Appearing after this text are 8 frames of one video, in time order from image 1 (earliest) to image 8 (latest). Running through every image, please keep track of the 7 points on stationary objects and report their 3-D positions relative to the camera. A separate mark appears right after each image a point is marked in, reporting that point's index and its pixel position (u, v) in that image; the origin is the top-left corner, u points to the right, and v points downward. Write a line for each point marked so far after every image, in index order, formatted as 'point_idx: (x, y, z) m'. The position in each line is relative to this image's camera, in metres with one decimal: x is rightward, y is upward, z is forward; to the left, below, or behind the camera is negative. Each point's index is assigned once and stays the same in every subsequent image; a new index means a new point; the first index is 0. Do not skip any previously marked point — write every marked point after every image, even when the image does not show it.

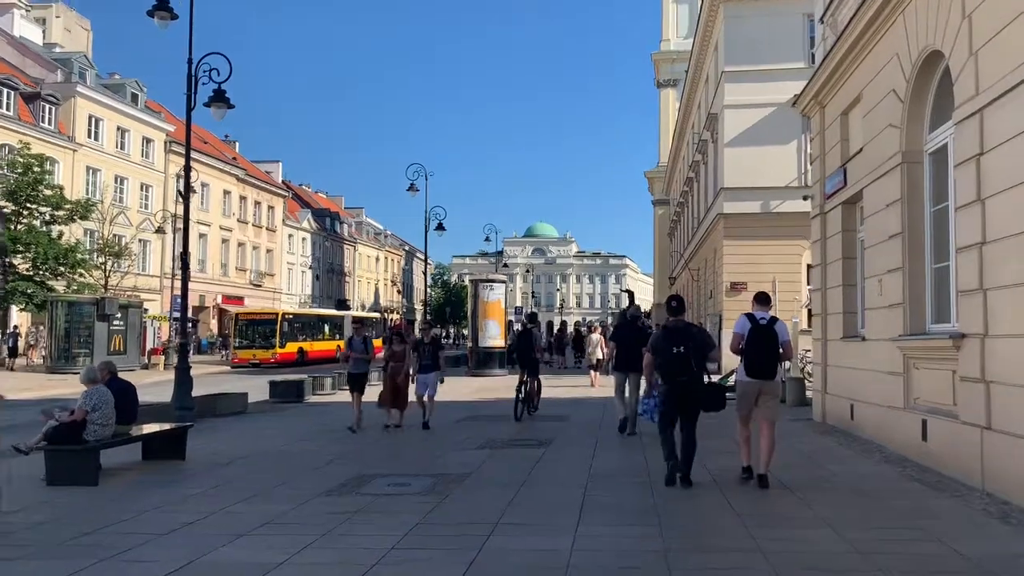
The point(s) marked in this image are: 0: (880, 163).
0: (+4.8, +1.6, +11.3) m
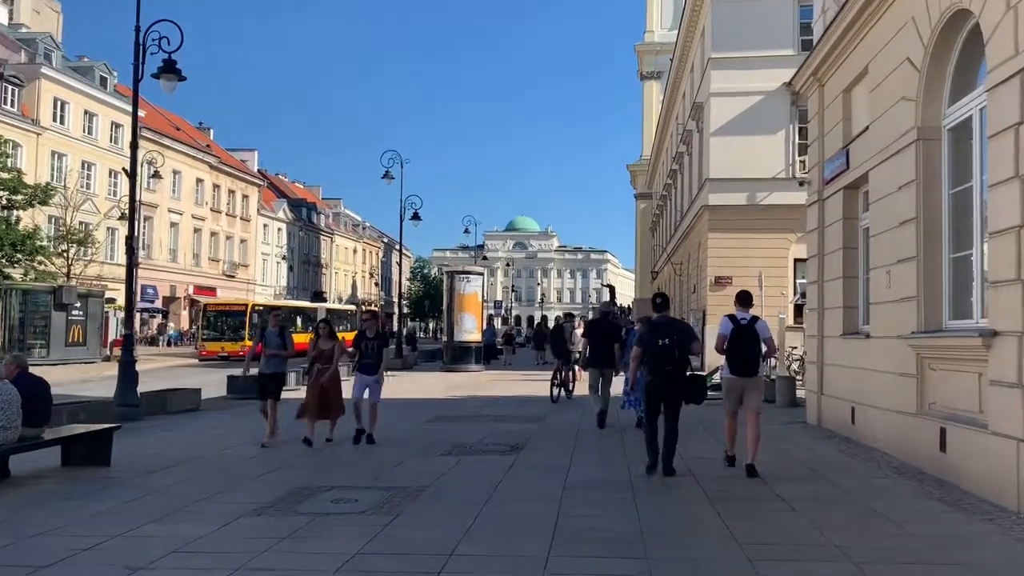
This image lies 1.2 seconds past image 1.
0: (+4.5, +1.7, +10.2) m
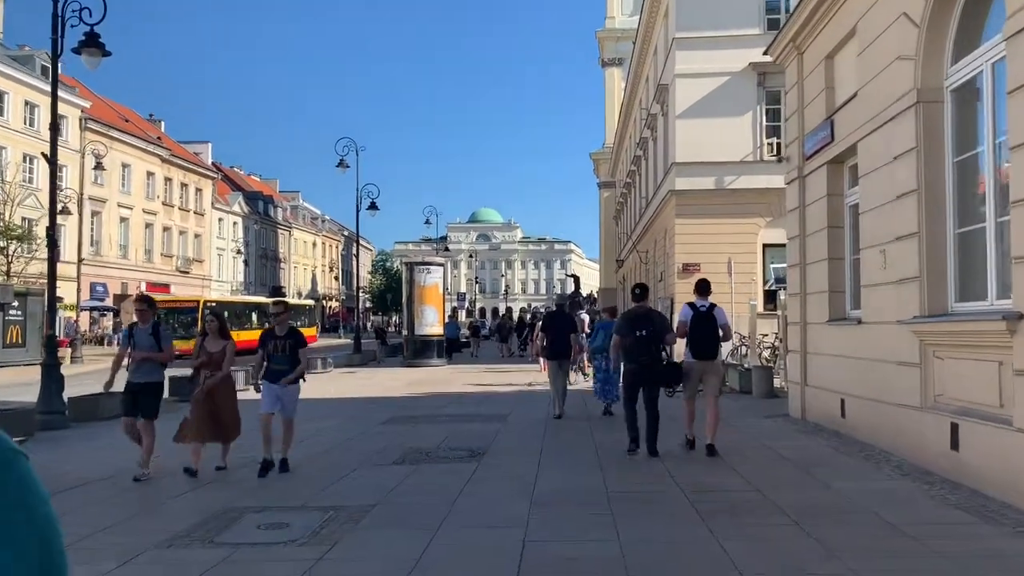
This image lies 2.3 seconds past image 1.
0: (+4.0, +1.9, +9.2) m
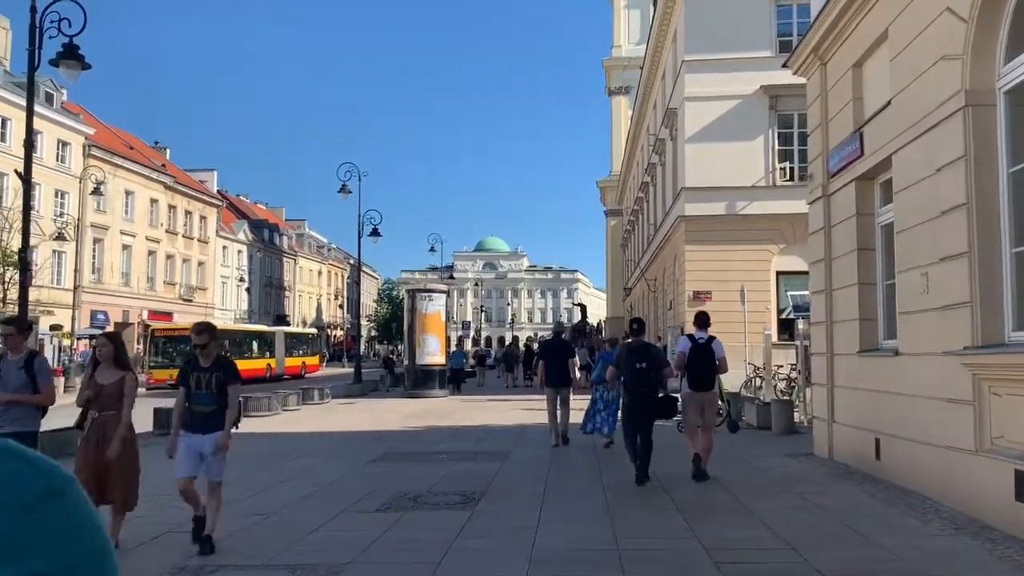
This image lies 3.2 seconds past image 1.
0: (+4.0, +1.7, +8.3) m
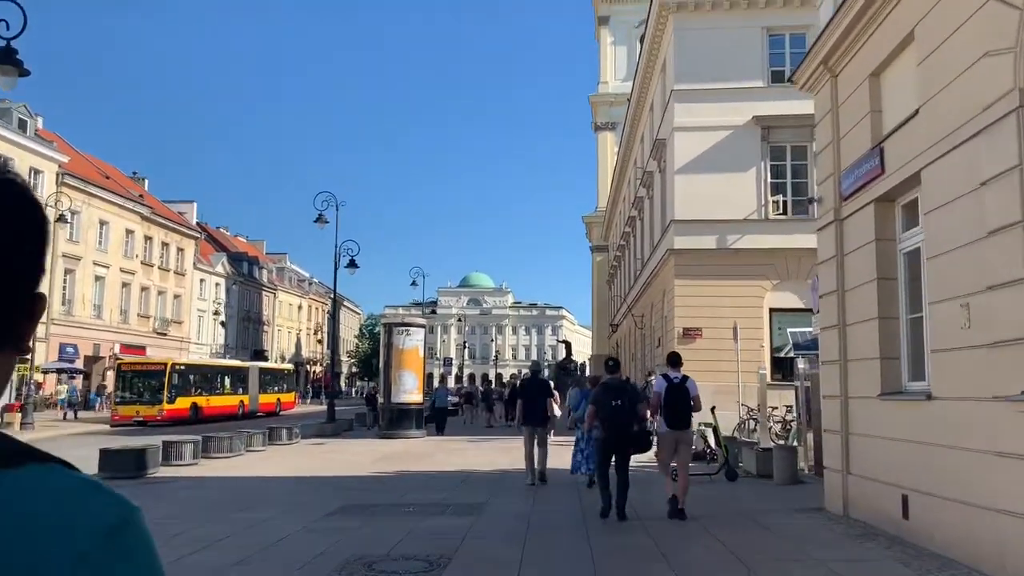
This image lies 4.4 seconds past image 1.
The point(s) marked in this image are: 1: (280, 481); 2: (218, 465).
0: (+3.8, +1.4, +7.2) m
1: (-4.1, -3.4, +15.3) m
2: (-6.5, -3.9, +19.1) m
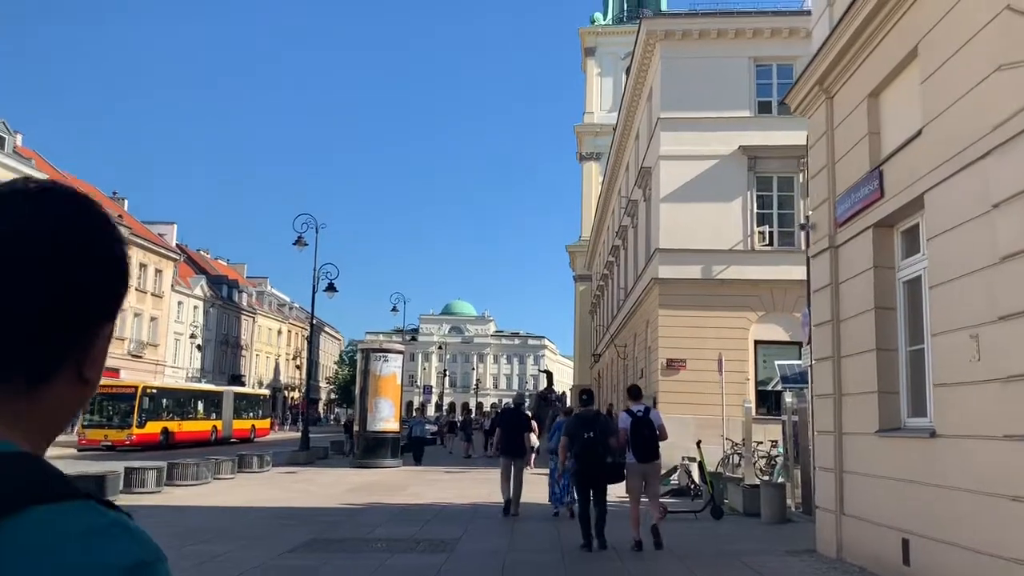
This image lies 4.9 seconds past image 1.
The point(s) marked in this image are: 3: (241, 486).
0: (+3.6, +1.2, +6.8) m
1: (-4.5, -3.8, +14.5) m
2: (-7.0, -4.3, +18.3) m
3: (-6.1, -4.5, +19.6) m
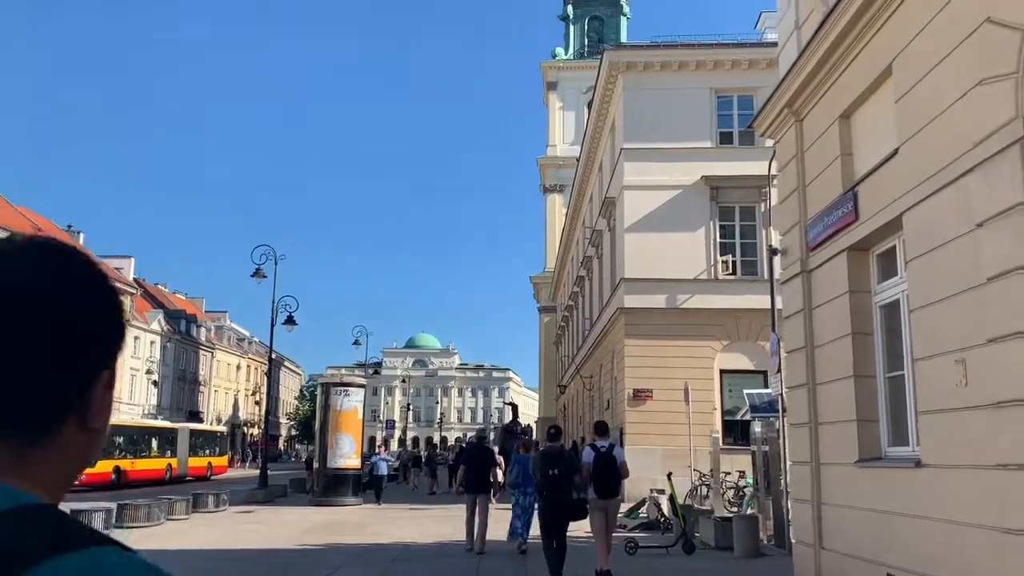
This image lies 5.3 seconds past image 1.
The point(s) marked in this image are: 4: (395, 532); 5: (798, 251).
0: (+3.3, +1.0, +6.6) m
1: (-5.0, -4.3, +13.8) m
2: (-7.6, -5.0, +17.4) m
3: (-6.9, -5.2, +18.7) m
4: (-2.4, -4.9, +17.4) m
5: (+3.3, +0.4, +10.0) m
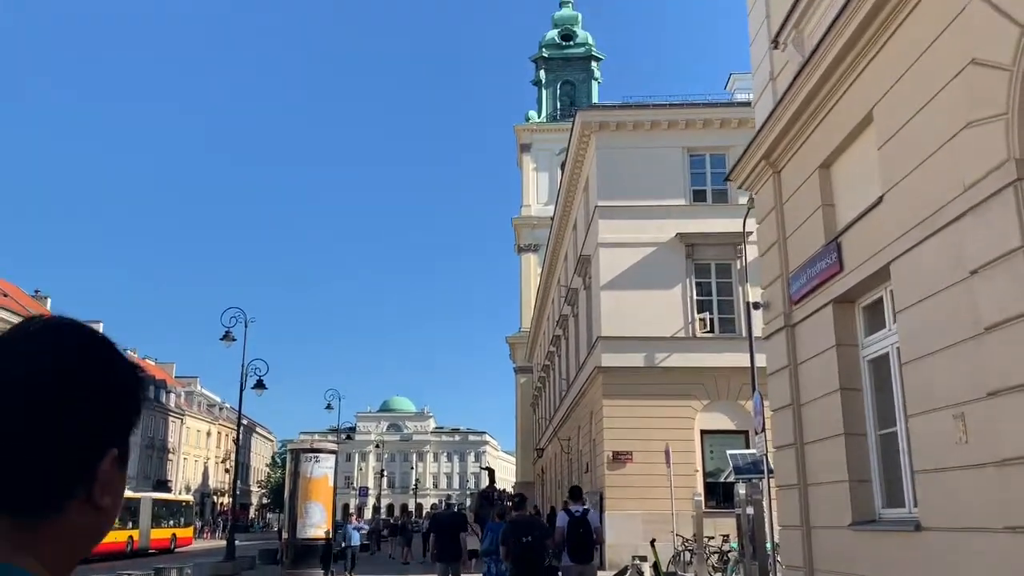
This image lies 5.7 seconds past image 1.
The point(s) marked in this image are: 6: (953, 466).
0: (+3.1, +0.6, +6.3) m
1: (-5.4, -5.2, +12.9) m
2: (-8.1, -6.2, +16.4) m
3: (-7.3, -6.5, +17.7) m
4: (-2.8, -6.1, +16.6) m
5: (+3.0, -0.2, +9.7) m
6: (+3.1, -1.3, +6.2) m
